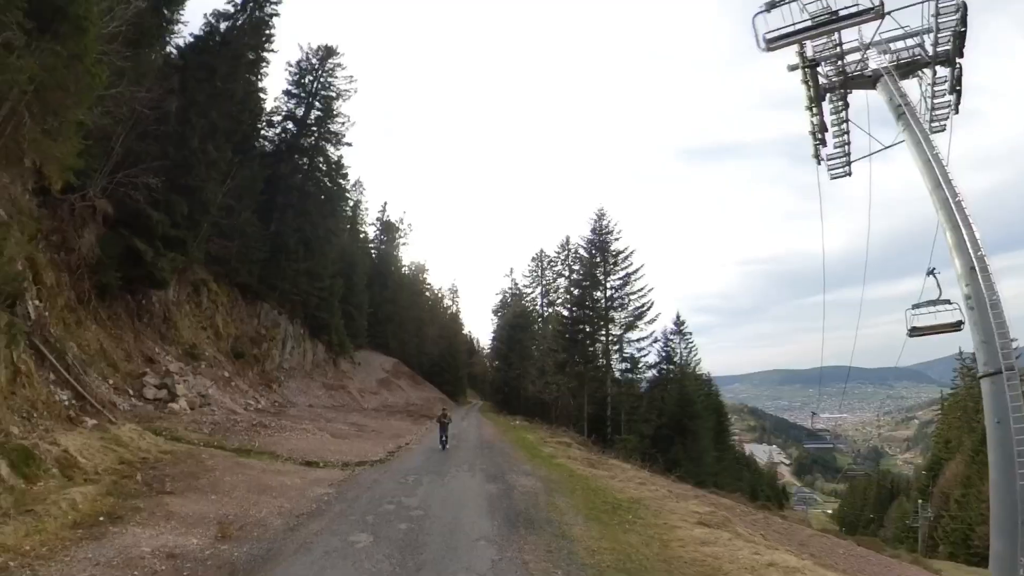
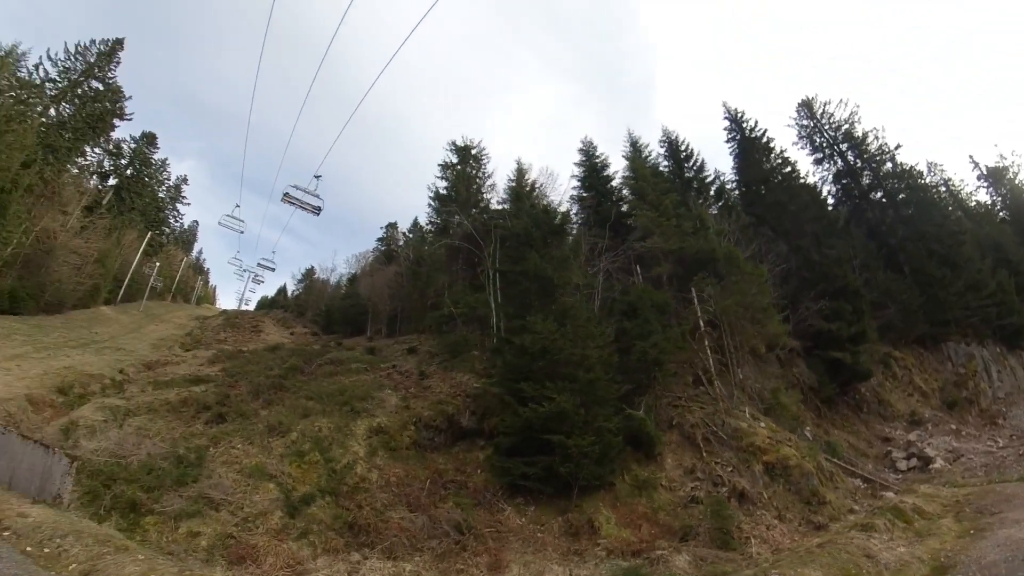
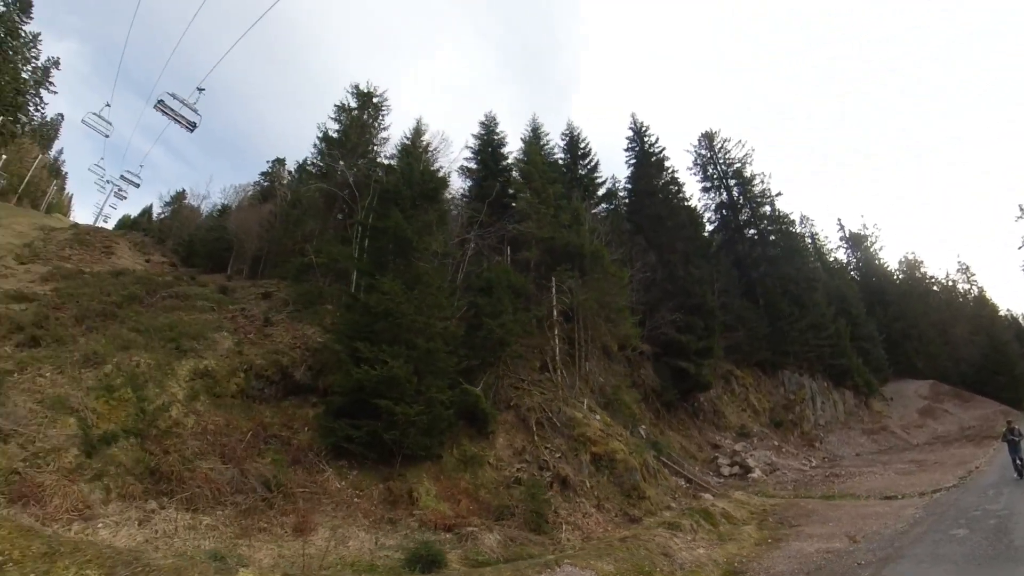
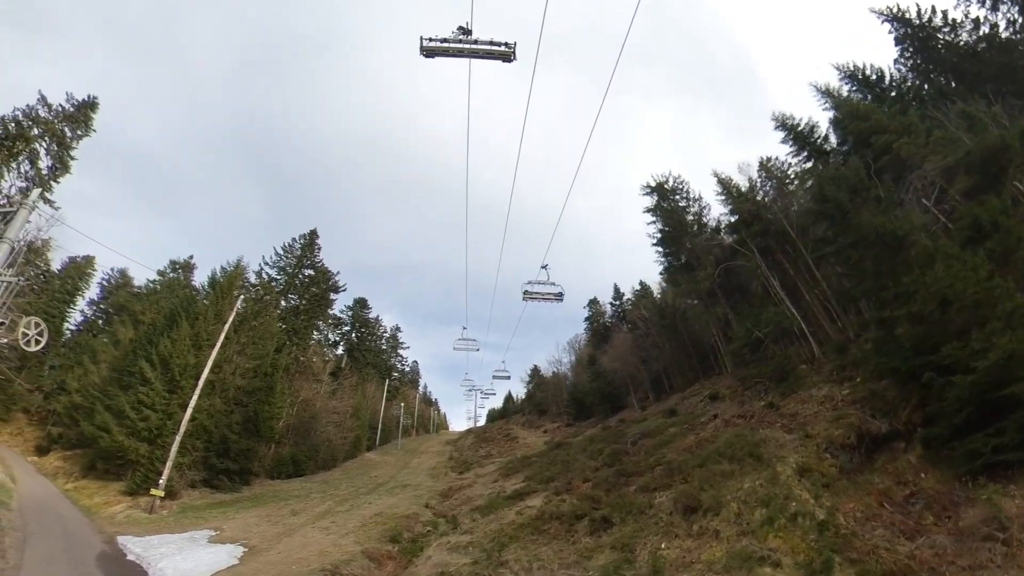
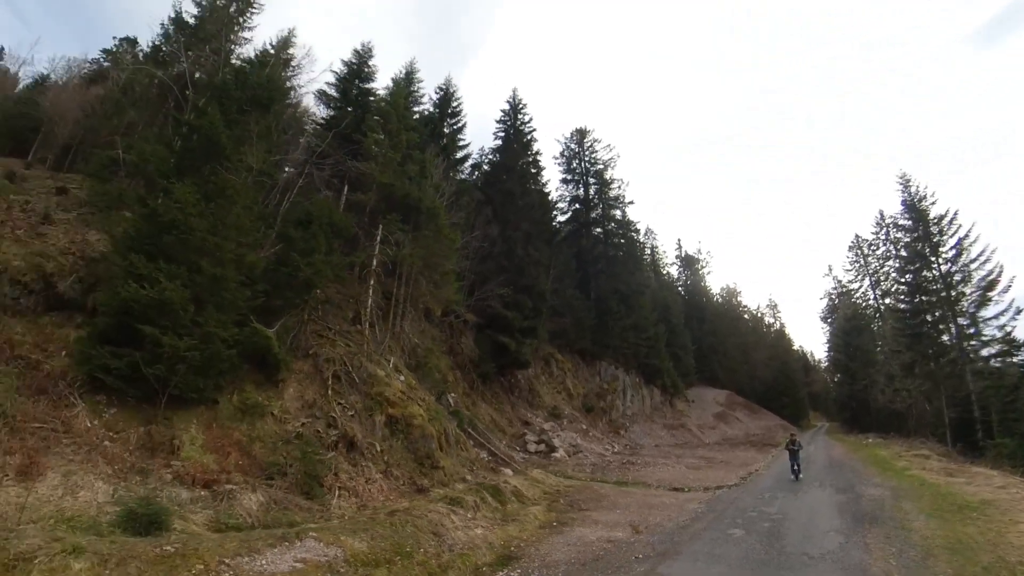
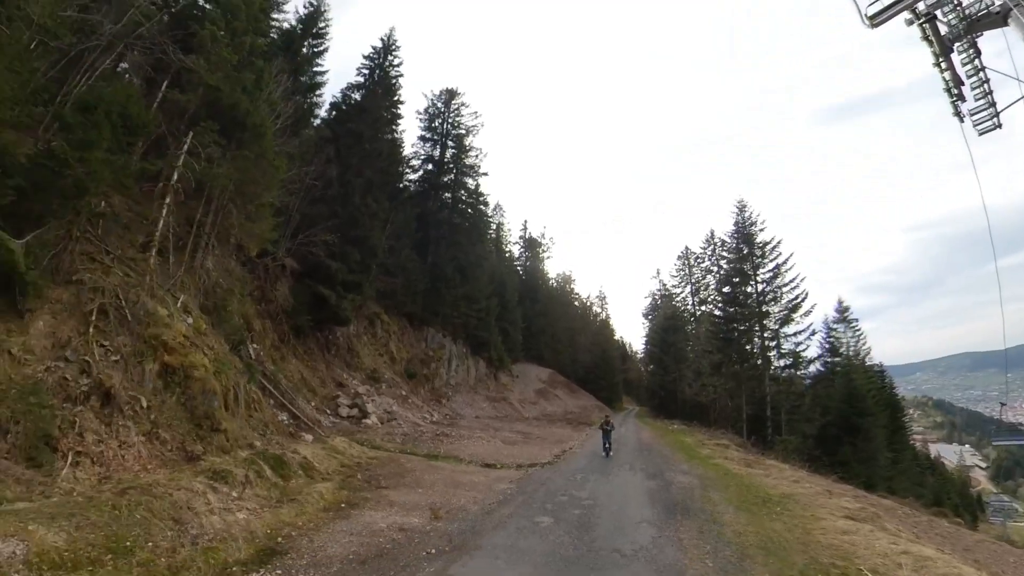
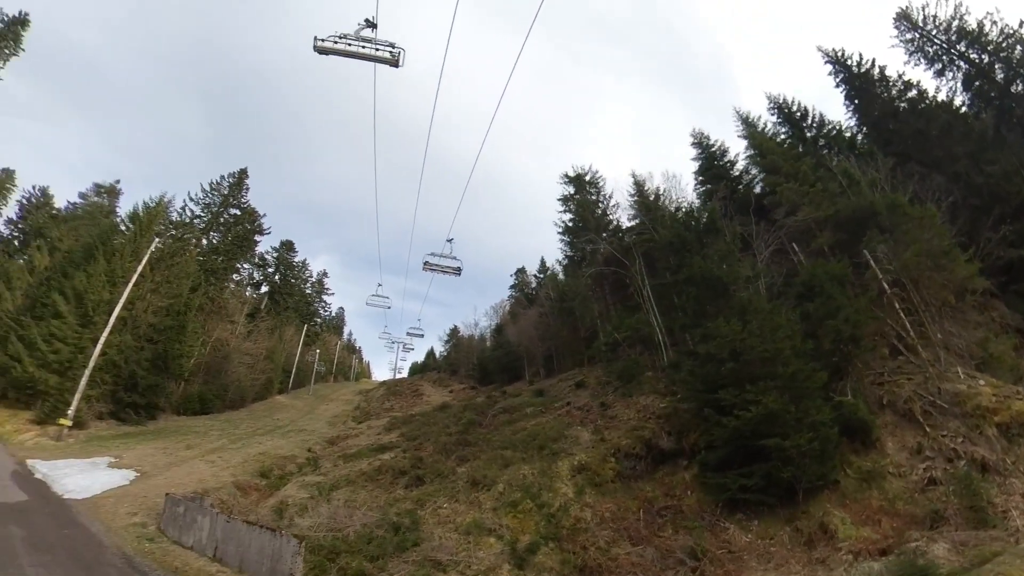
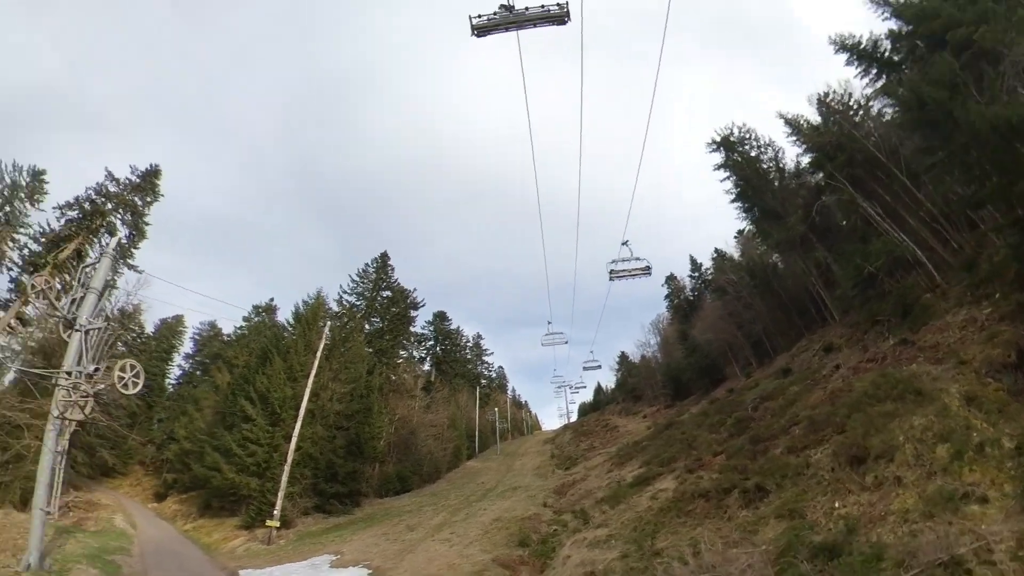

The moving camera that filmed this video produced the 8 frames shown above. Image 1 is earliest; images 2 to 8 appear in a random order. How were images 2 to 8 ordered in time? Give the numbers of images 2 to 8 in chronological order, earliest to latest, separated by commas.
6, 5, 3, 2, 7, 4, 8
